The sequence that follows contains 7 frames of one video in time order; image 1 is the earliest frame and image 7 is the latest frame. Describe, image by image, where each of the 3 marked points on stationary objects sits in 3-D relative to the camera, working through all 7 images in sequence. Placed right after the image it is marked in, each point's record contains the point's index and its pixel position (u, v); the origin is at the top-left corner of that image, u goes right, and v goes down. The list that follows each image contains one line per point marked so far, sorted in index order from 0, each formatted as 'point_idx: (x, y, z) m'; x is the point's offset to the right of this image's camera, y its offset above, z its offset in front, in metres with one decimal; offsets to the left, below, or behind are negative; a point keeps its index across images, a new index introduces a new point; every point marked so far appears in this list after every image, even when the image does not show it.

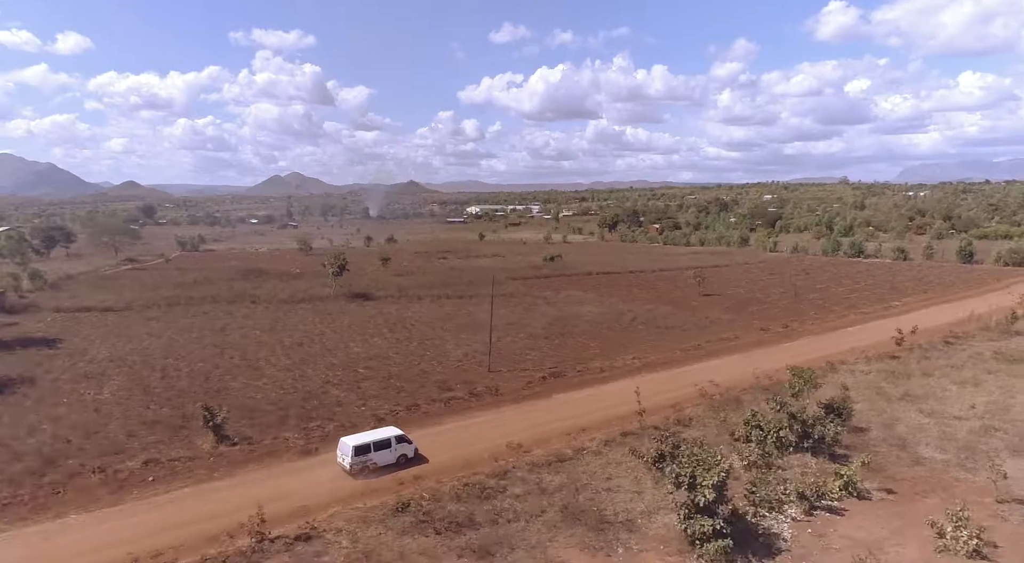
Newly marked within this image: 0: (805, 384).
0: (+7.5, -2.6, +15.8) m
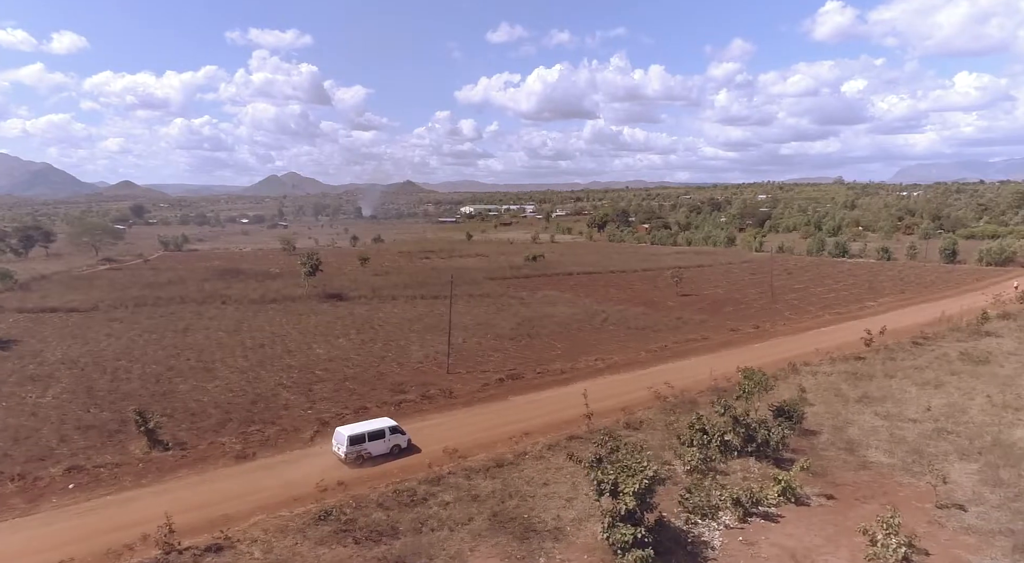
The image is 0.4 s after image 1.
0: (+6.1, -2.6, +15.6) m
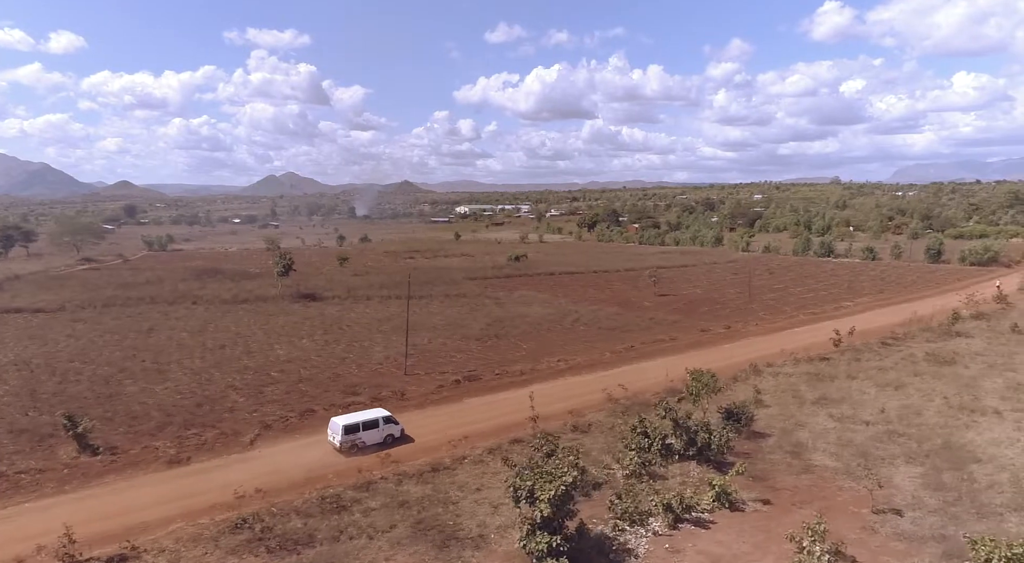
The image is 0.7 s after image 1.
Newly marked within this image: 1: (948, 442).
0: (+4.7, -2.6, +15.3) m
1: (+10.5, -3.9, +15.1) m
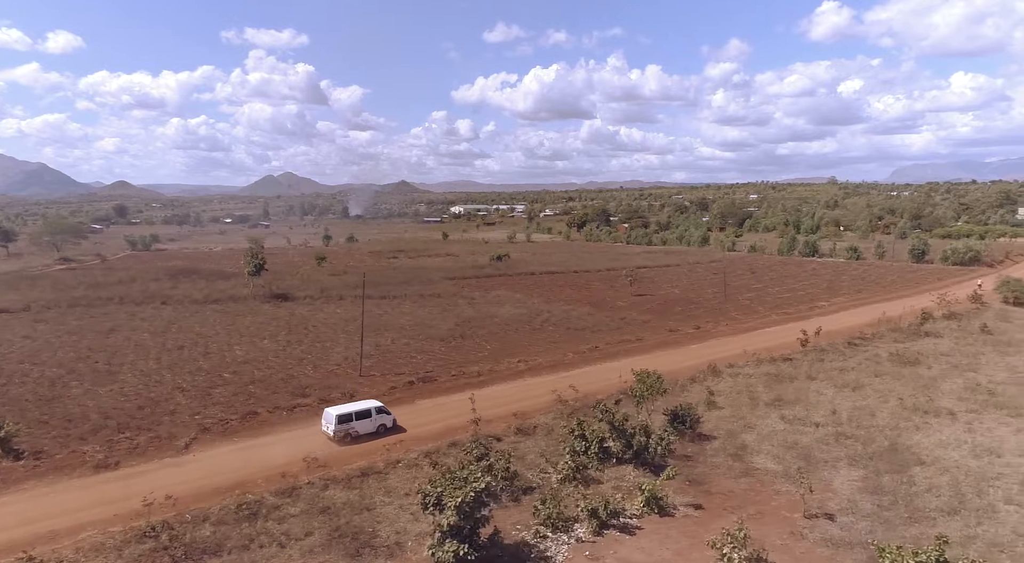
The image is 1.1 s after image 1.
0: (+3.3, -2.6, +15.0) m
1: (+9.1, -3.8, +14.8) m
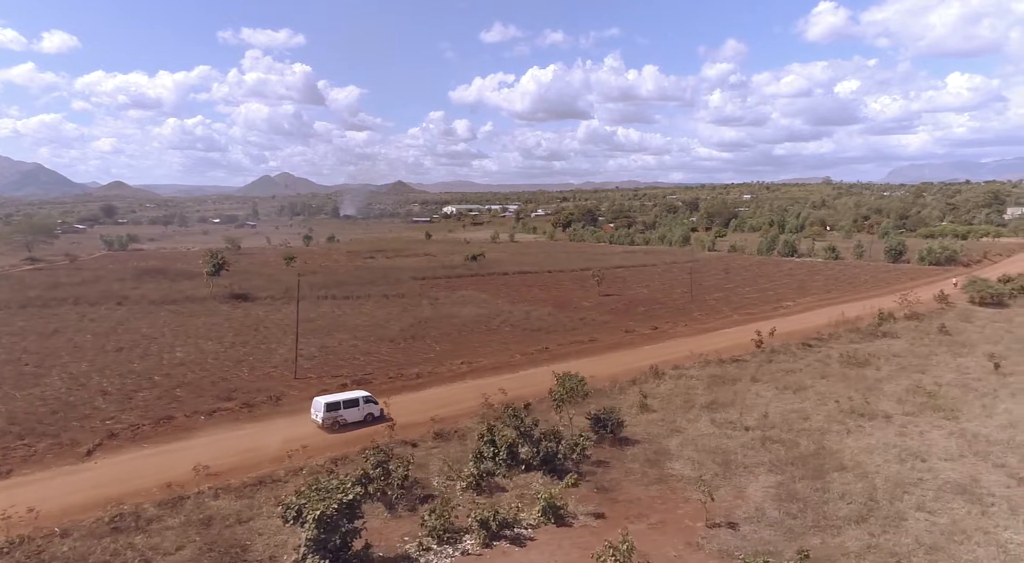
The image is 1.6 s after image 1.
0: (+1.3, -2.6, +14.6) m
1: (+7.1, -3.8, +14.4) m
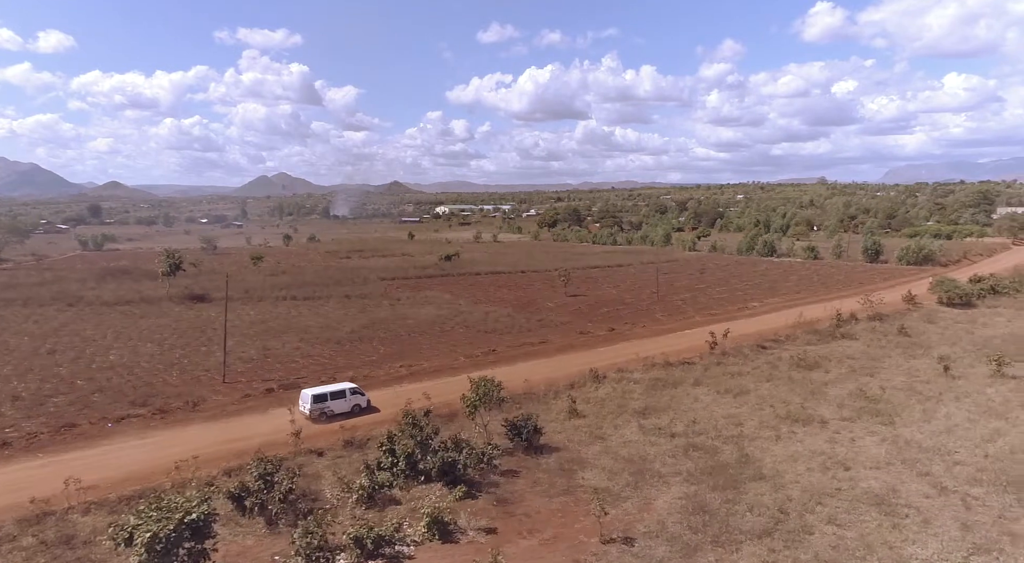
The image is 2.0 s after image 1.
0: (-0.6, -2.6, +14.0) m
1: (+5.1, -3.8, +13.8) m
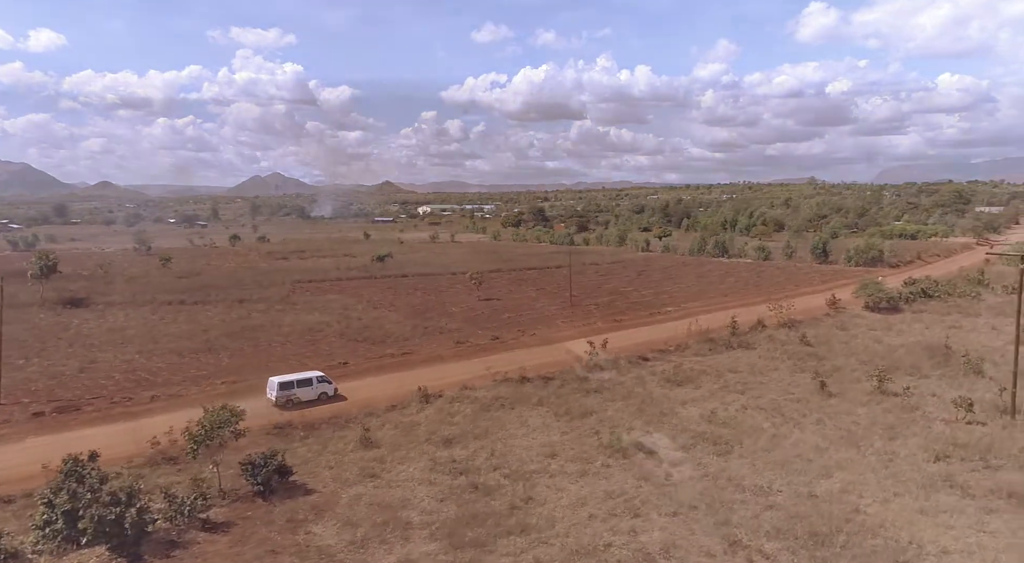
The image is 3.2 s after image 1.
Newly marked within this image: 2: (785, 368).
0: (-5.5, -2.7, +11.7) m
1: (+0.2, -4.0, +11.6) m
2: (+8.7, -2.7, +19.8) m
